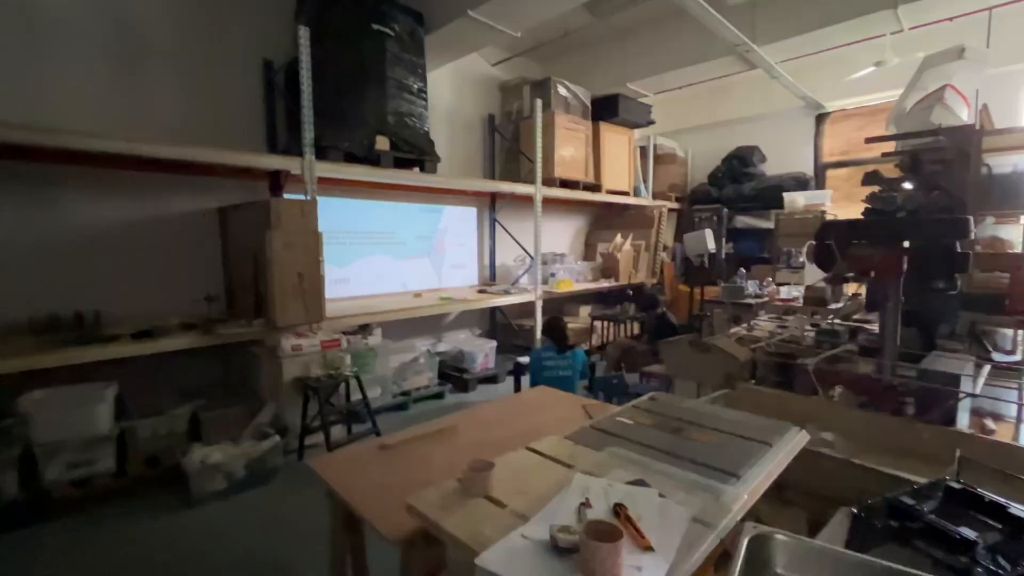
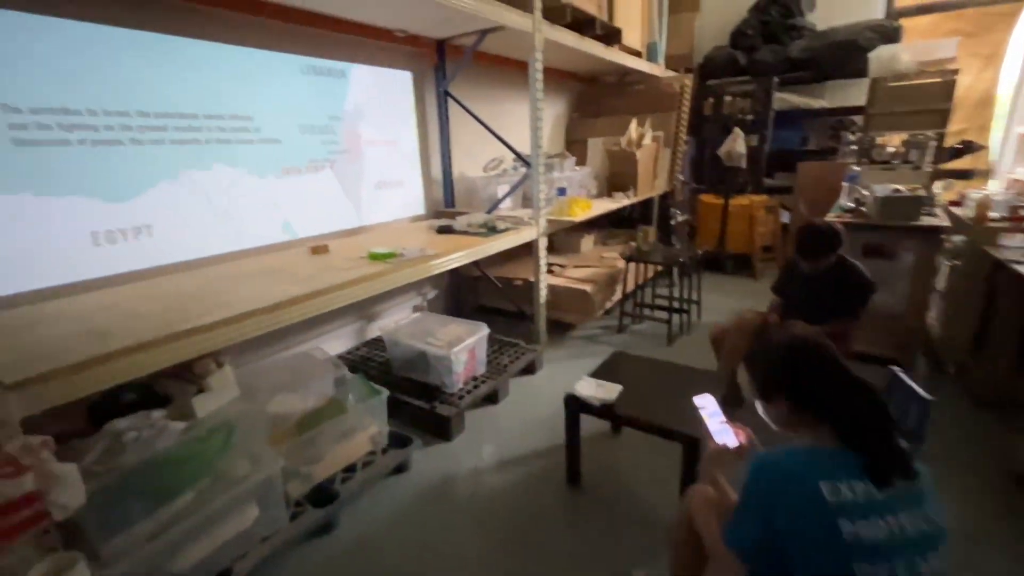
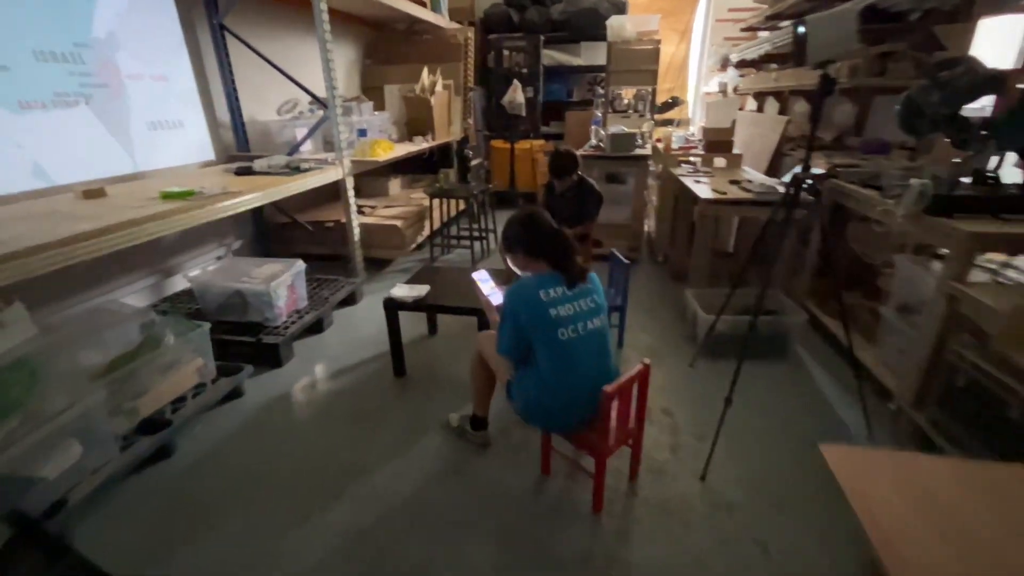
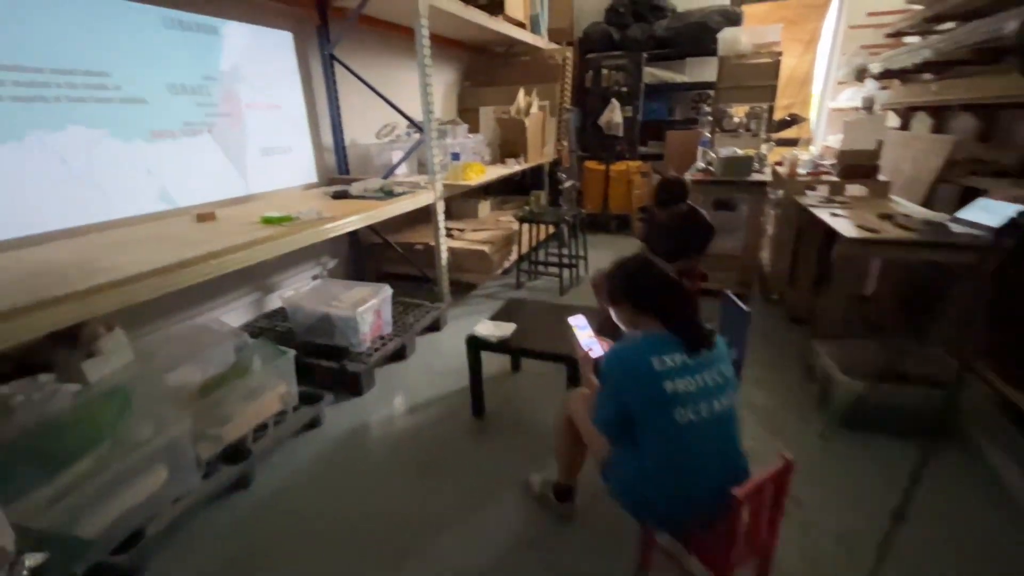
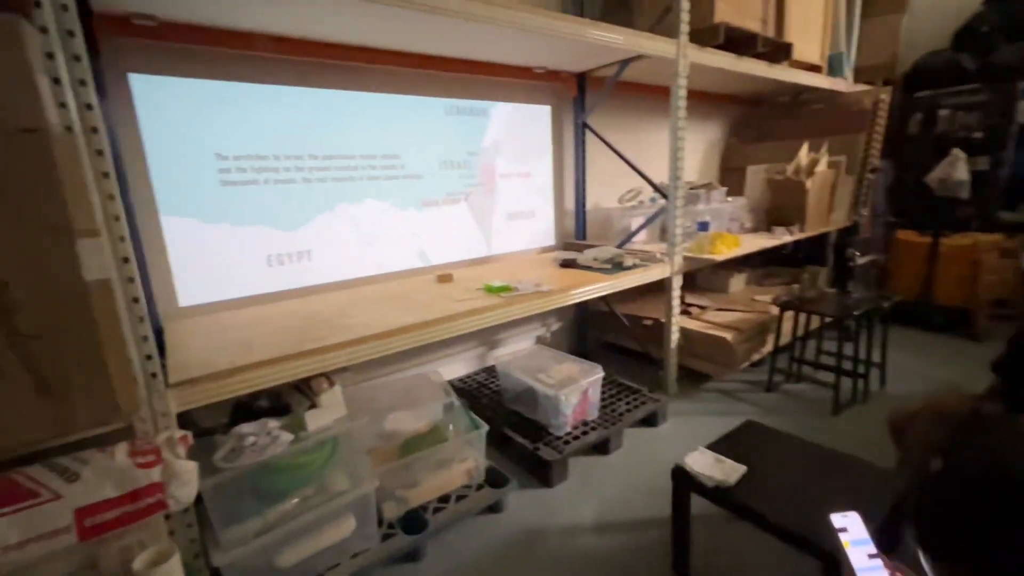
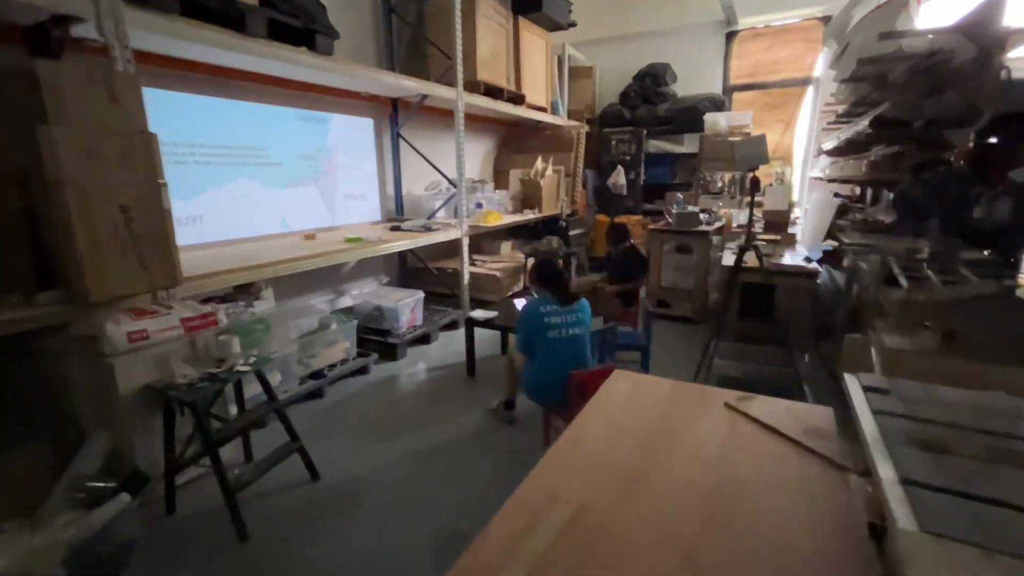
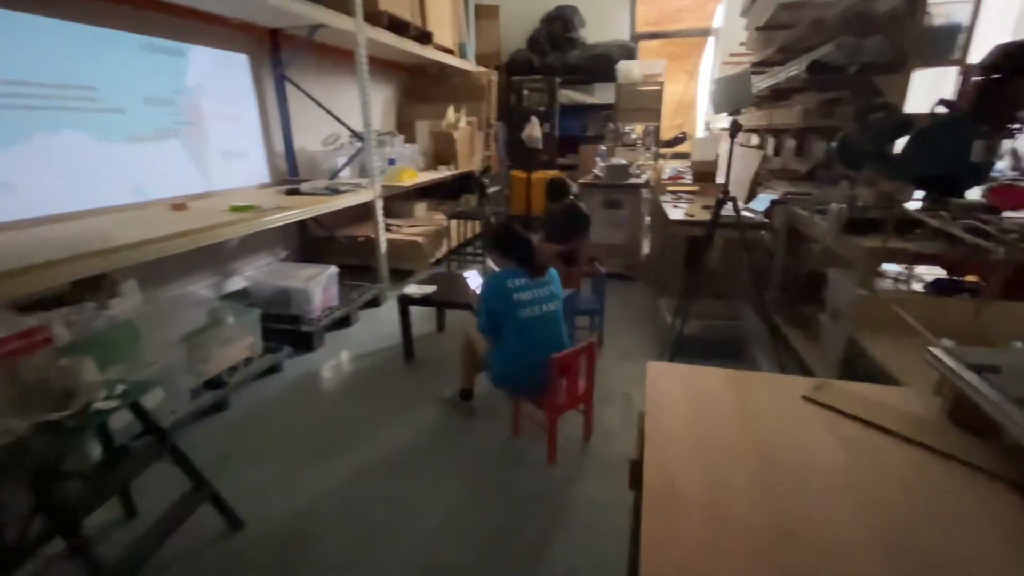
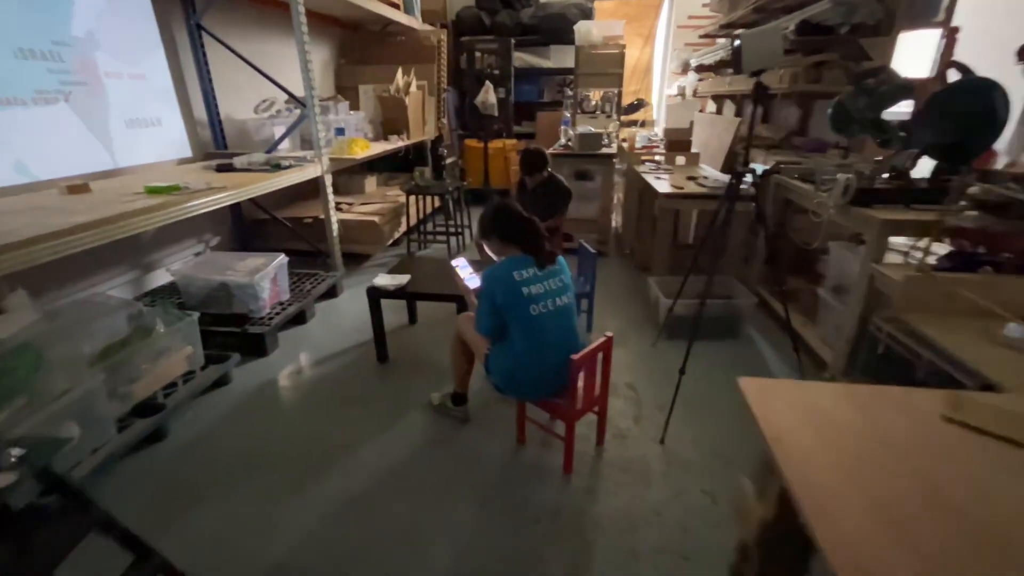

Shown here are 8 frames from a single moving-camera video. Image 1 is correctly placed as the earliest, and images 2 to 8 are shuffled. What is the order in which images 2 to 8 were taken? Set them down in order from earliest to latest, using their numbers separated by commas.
6, 7, 8, 3, 4, 2, 5
